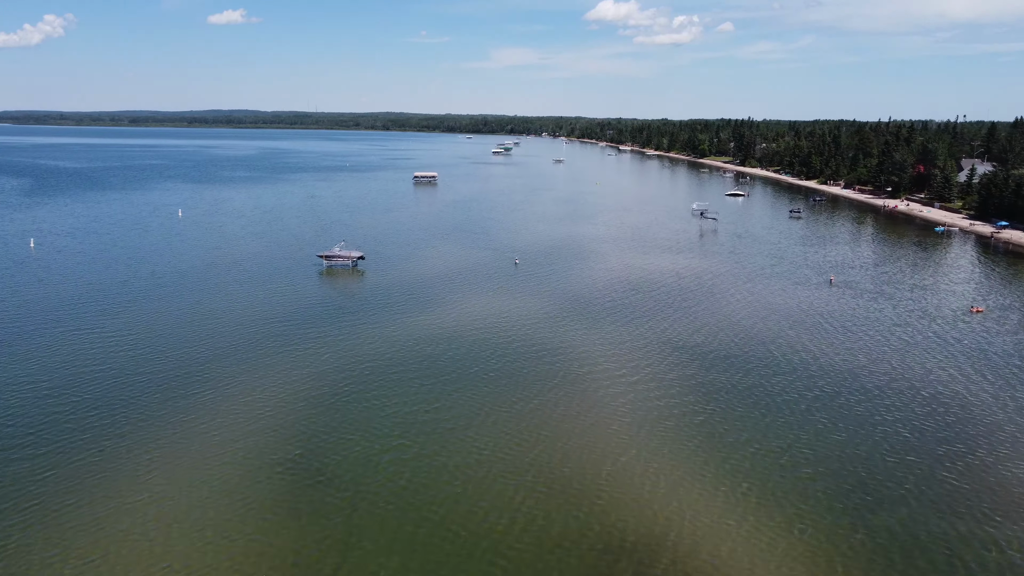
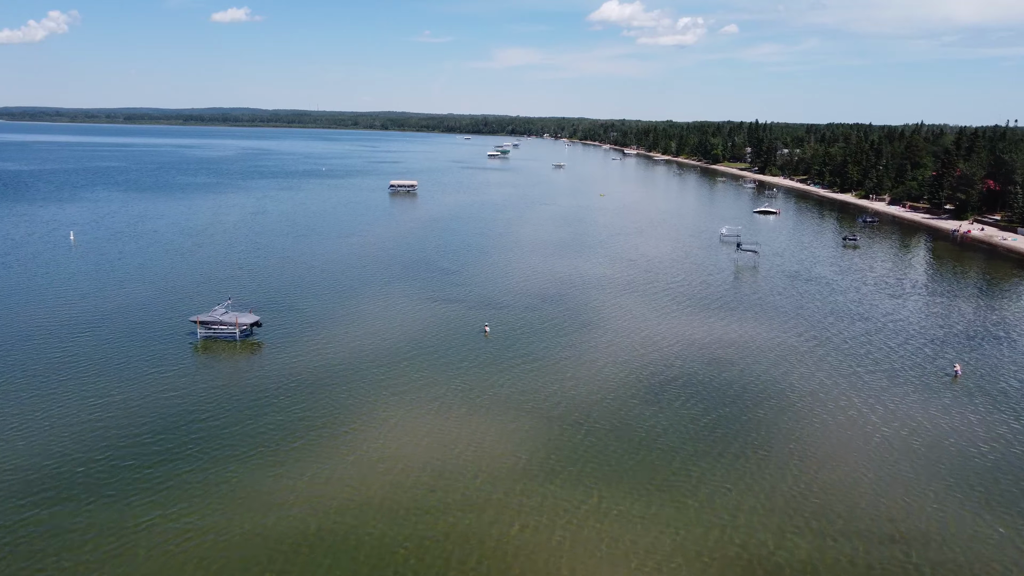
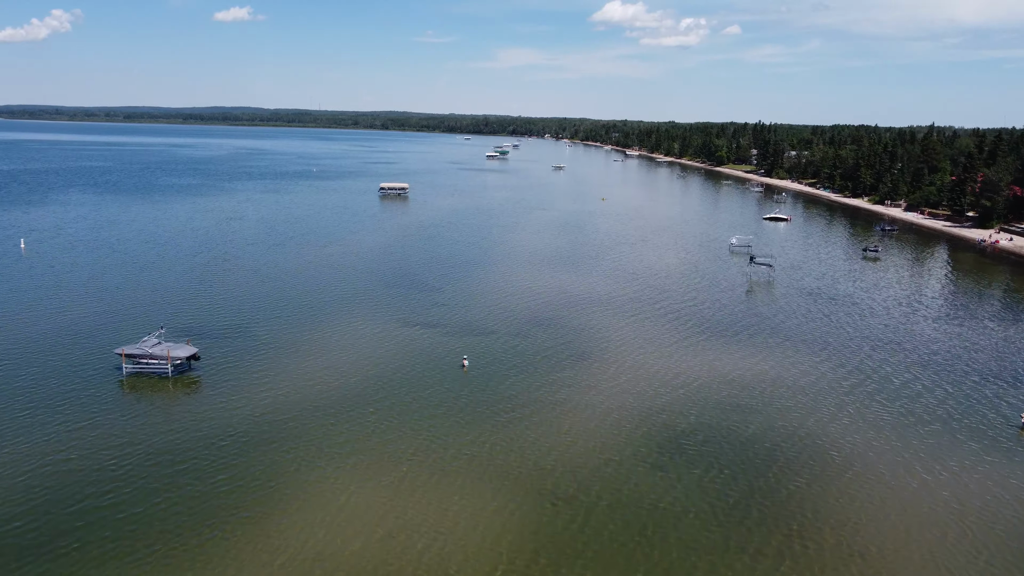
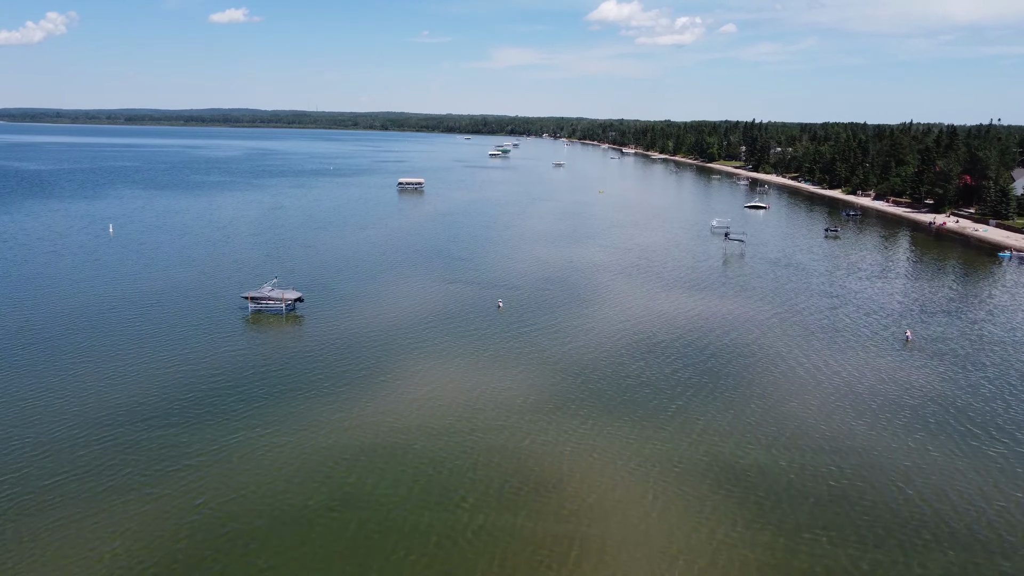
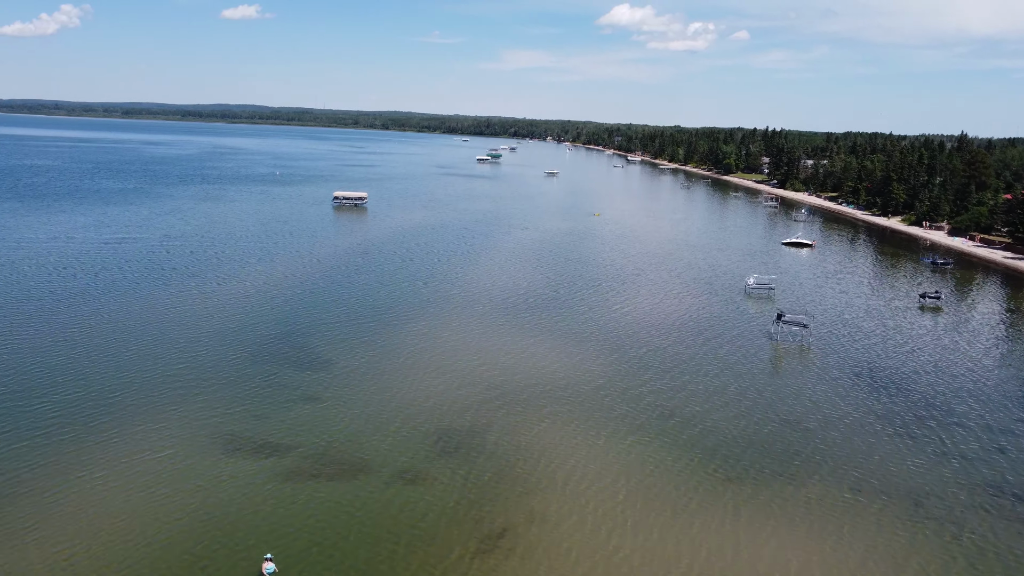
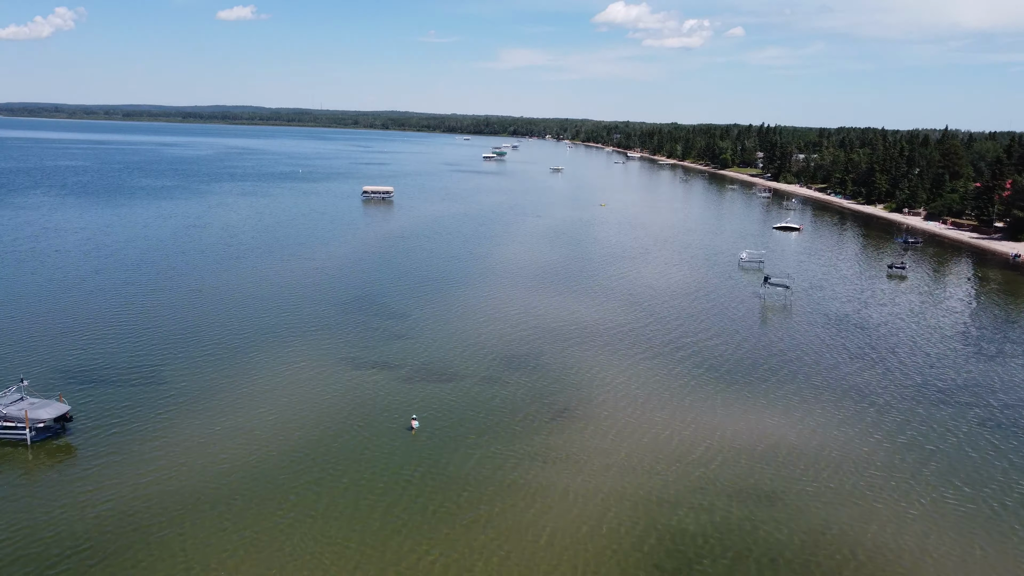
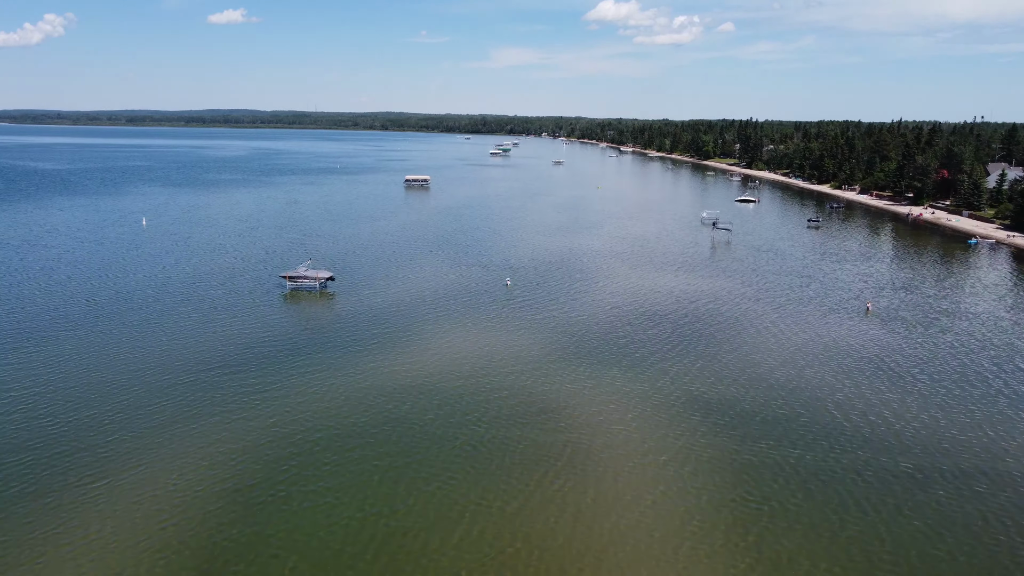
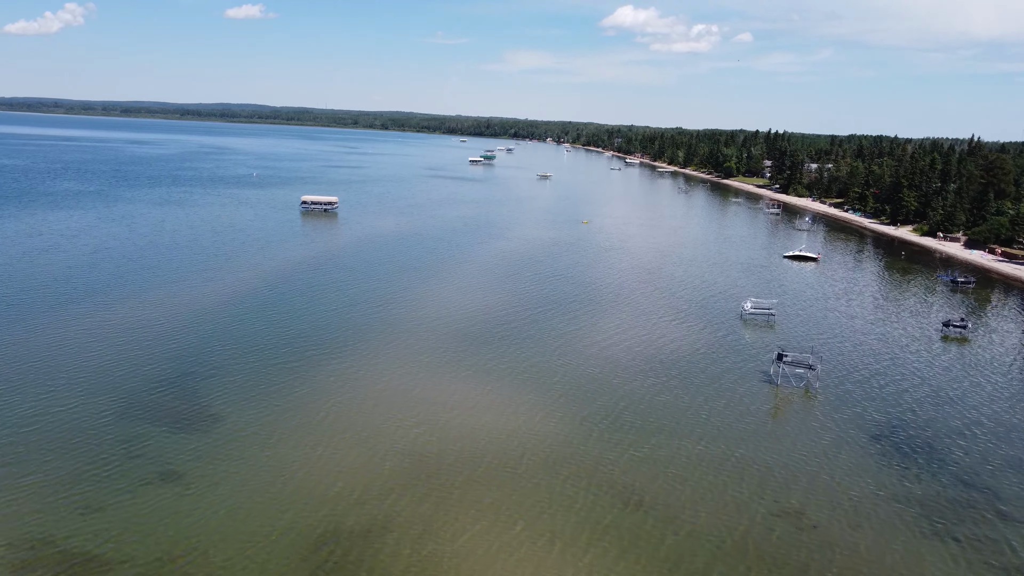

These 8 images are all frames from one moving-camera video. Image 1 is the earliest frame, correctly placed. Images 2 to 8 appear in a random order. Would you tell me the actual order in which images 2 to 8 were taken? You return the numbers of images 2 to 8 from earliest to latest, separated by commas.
7, 4, 2, 3, 6, 5, 8
